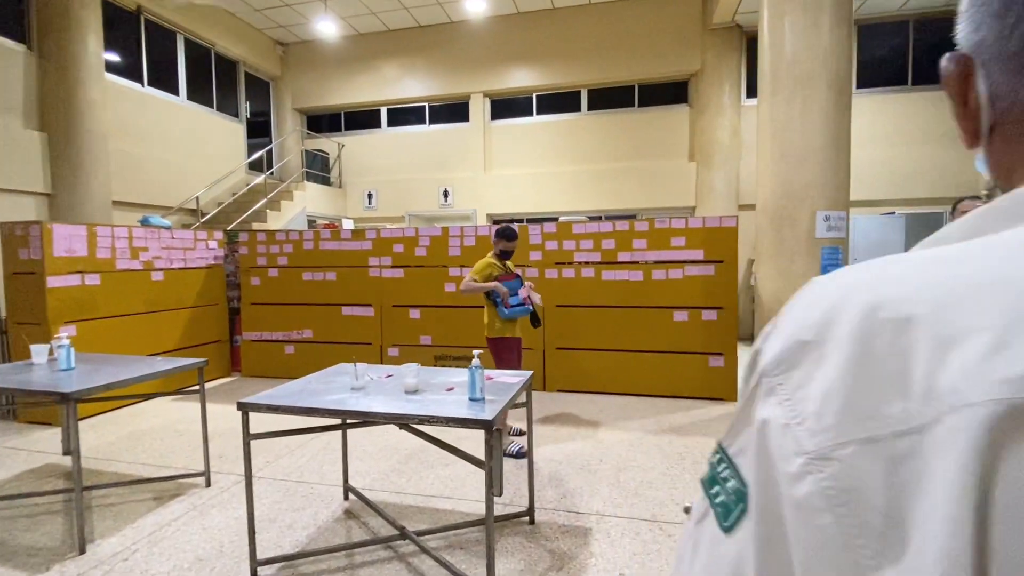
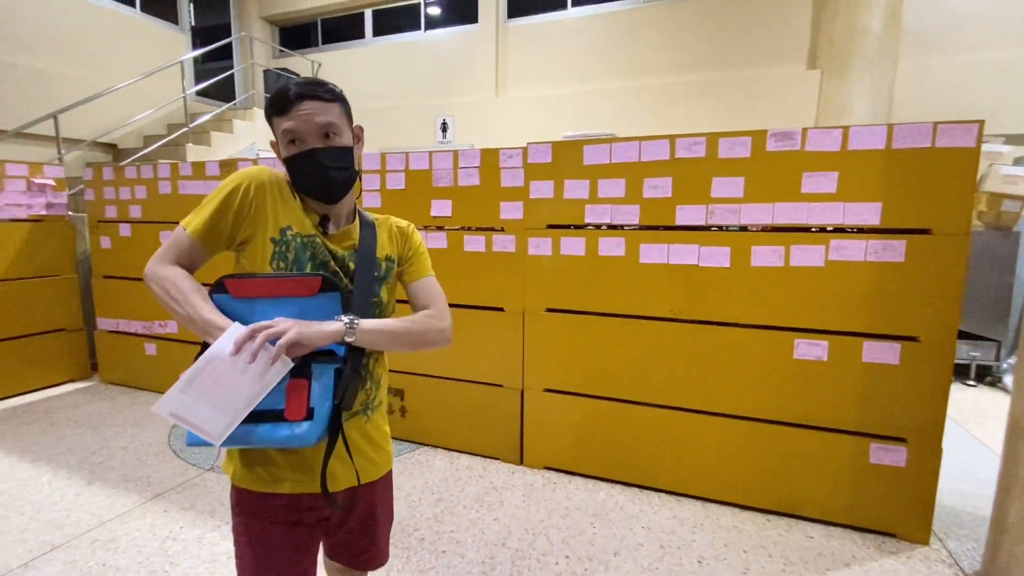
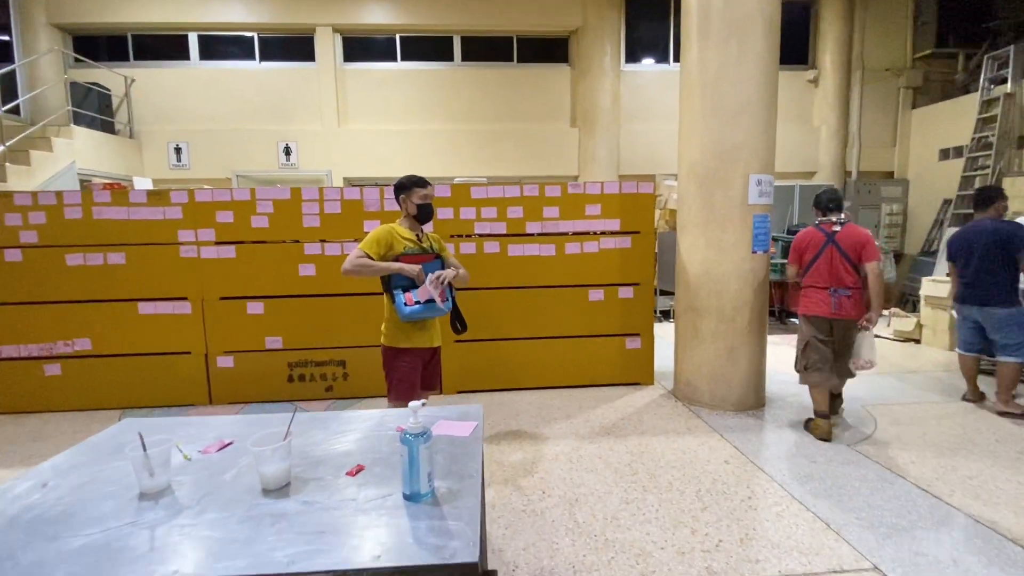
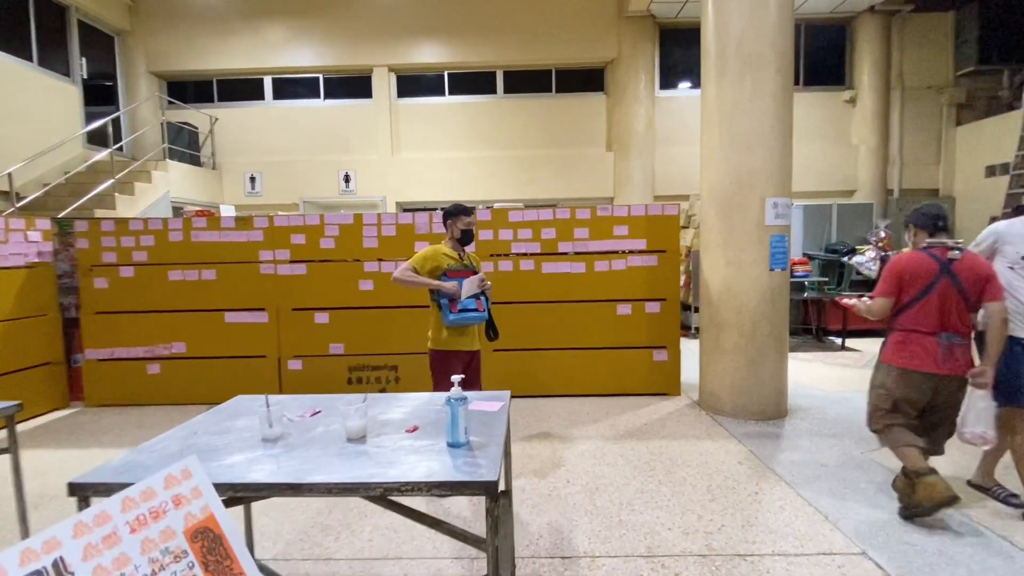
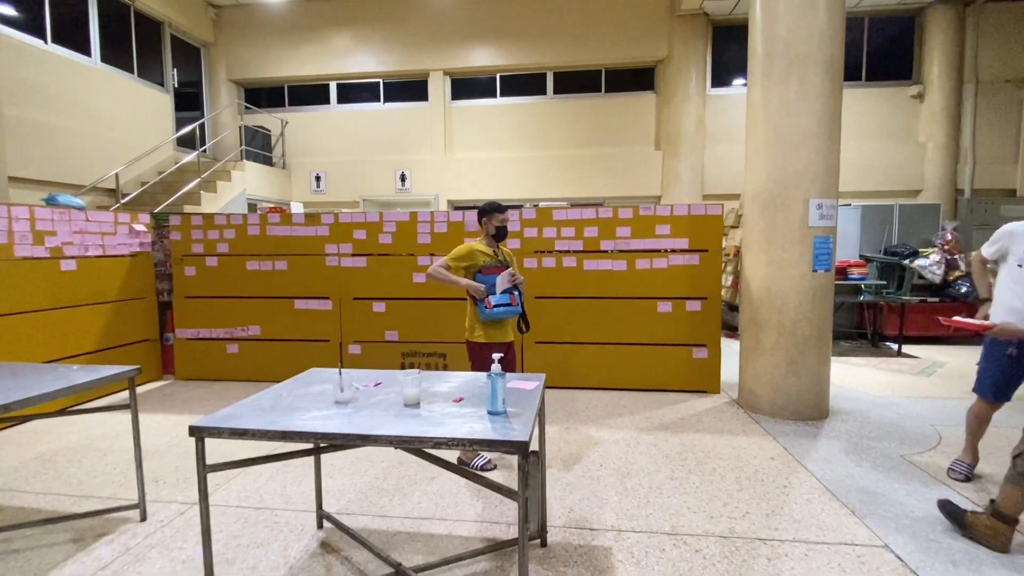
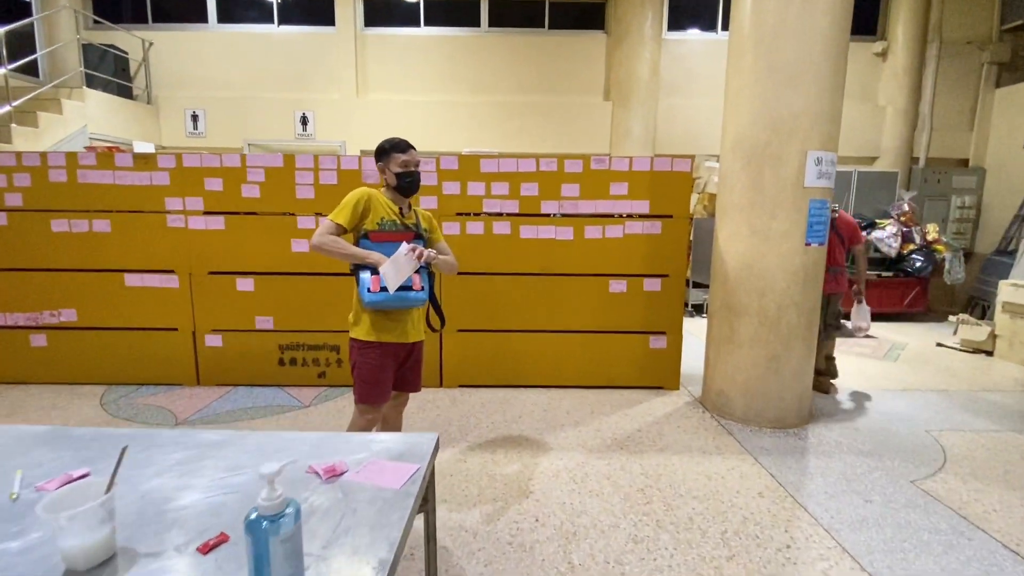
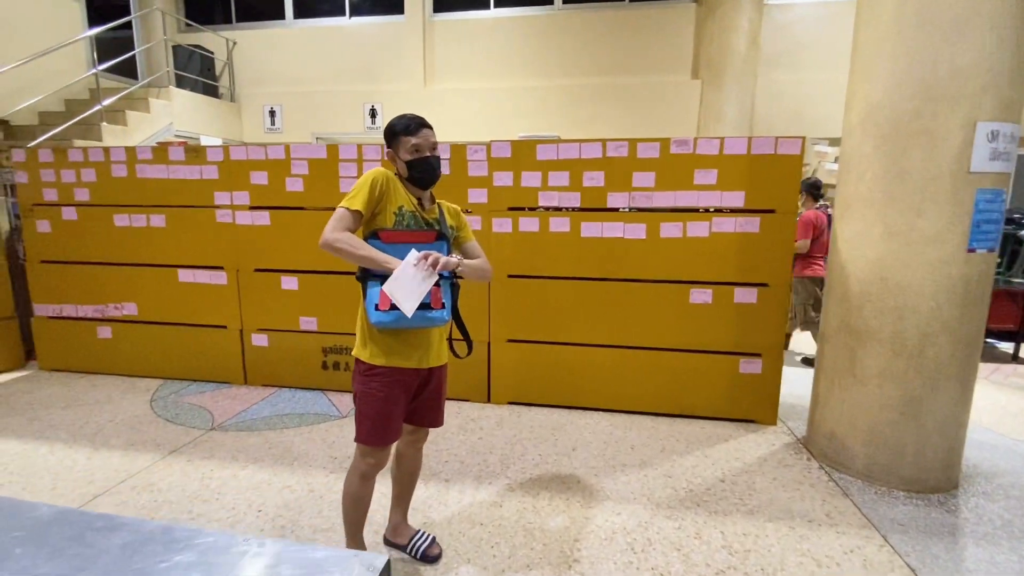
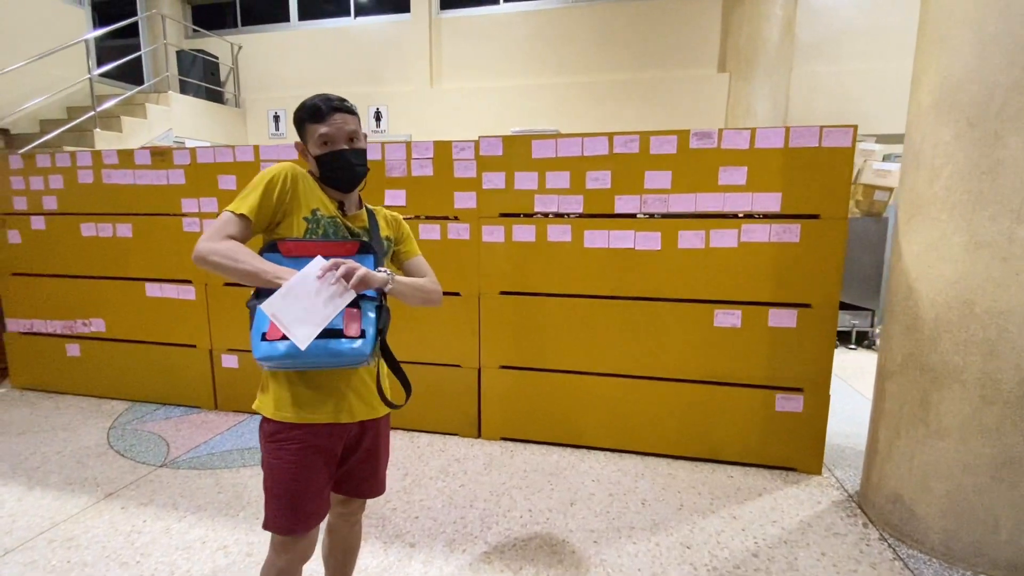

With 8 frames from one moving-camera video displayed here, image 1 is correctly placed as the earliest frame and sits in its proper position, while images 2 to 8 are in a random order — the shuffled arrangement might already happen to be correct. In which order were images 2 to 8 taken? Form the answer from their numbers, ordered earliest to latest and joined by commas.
5, 4, 3, 6, 7, 8, 2
